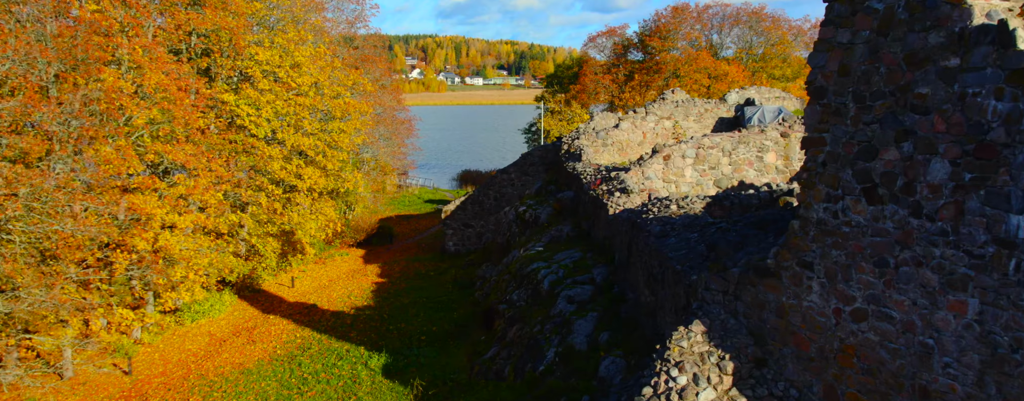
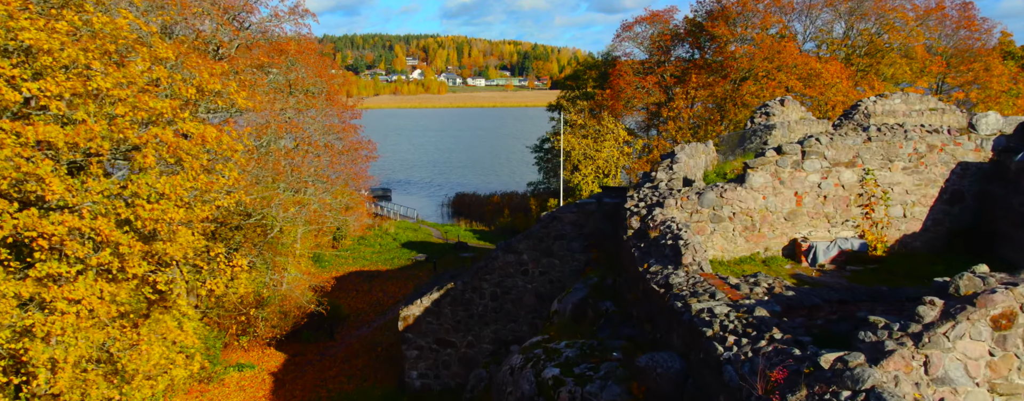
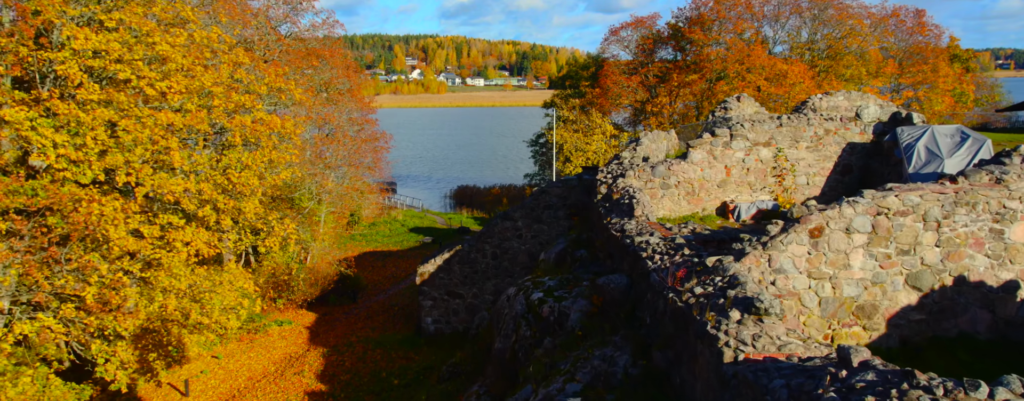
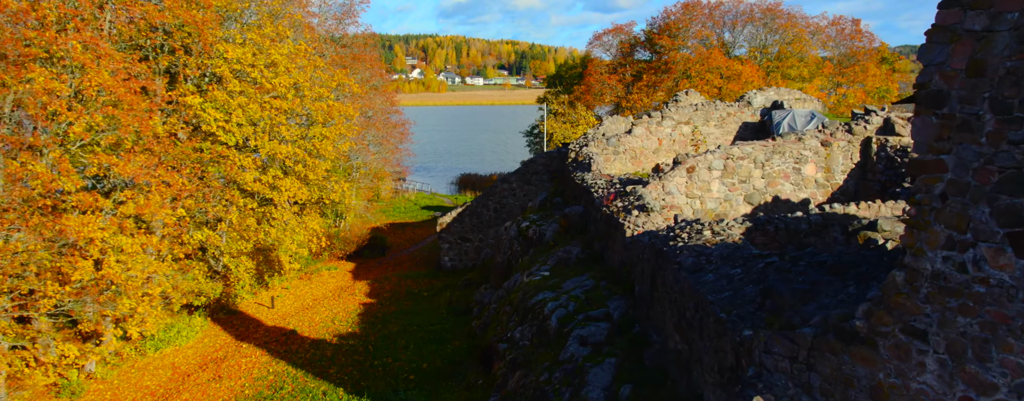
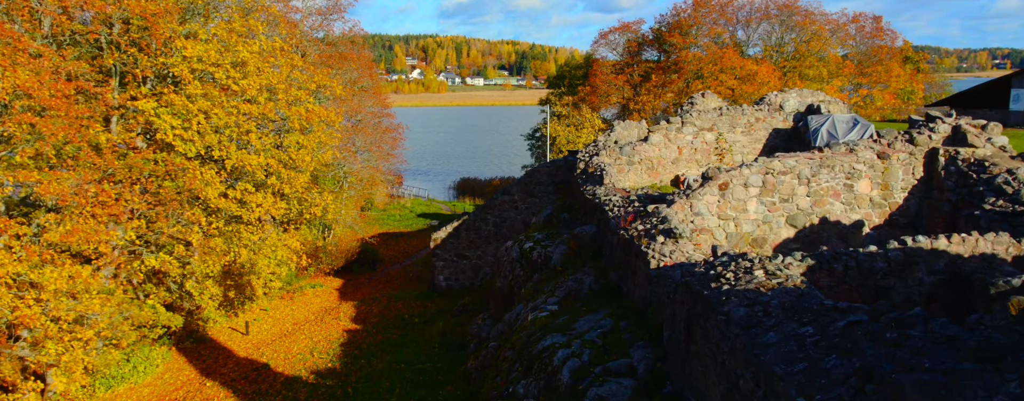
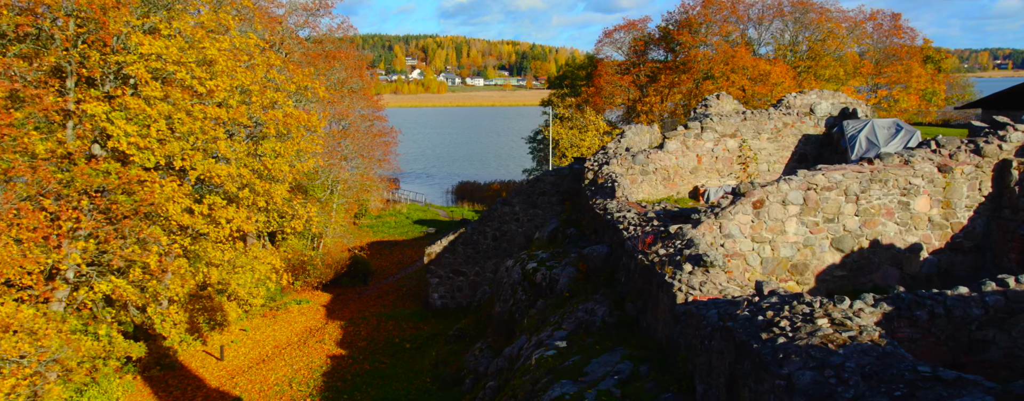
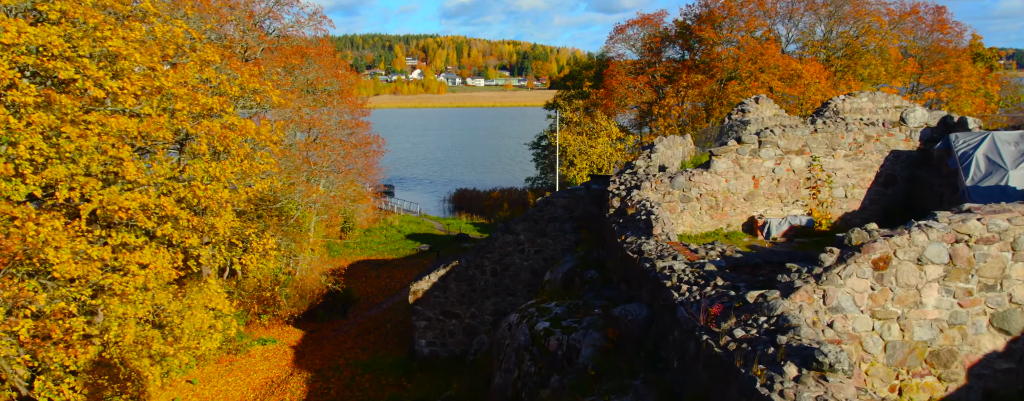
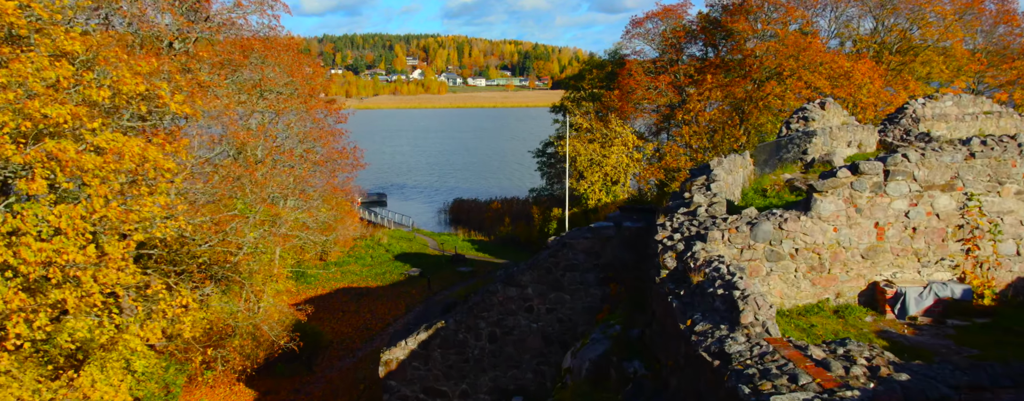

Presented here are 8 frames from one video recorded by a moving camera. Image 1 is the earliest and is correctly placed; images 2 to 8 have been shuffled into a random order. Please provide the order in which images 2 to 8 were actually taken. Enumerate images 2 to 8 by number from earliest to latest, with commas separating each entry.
4, 5, 6, 3, 7, 2, 8
